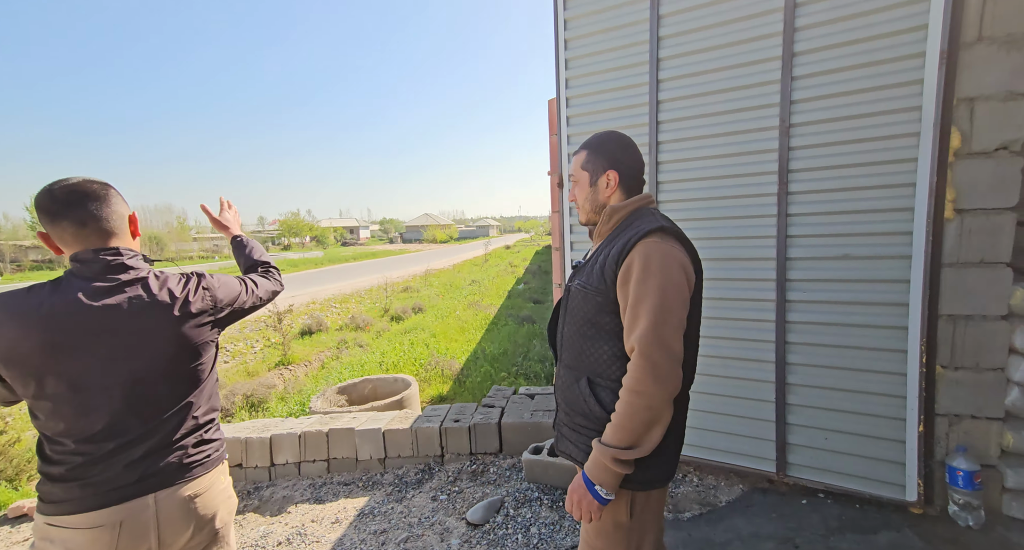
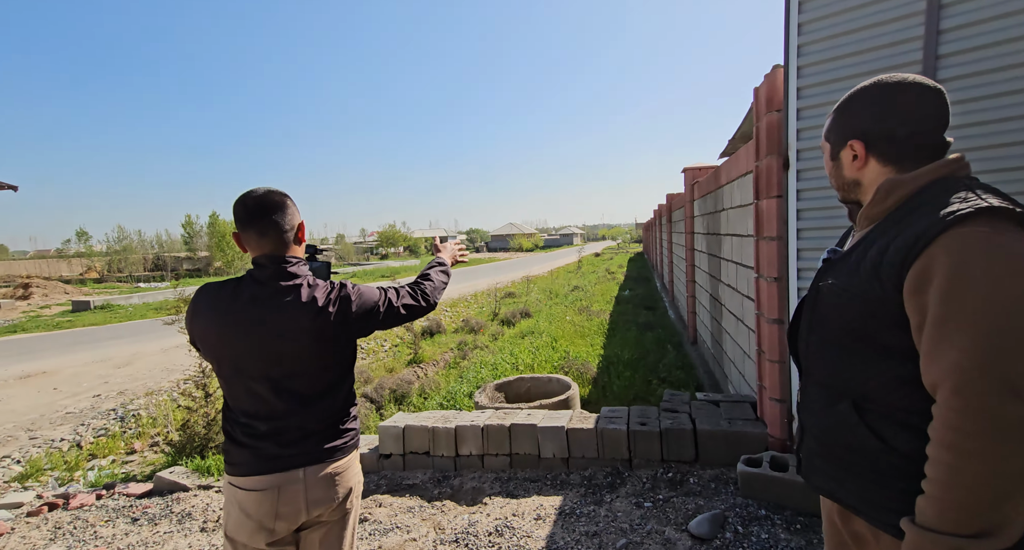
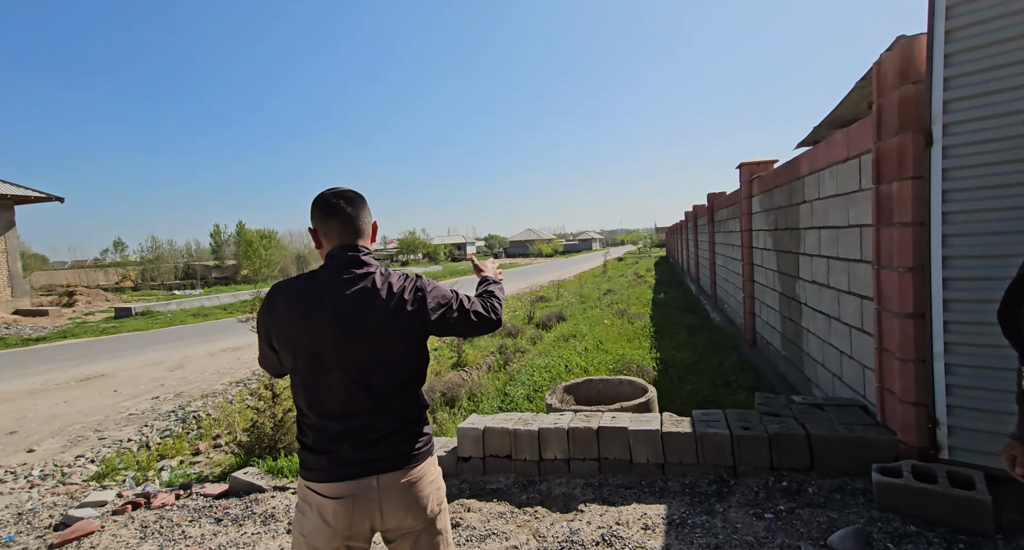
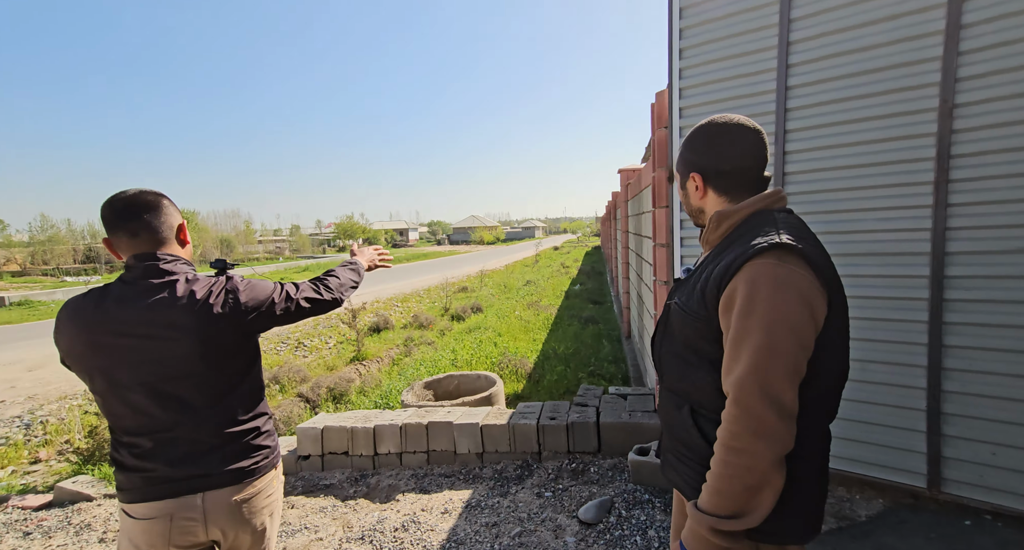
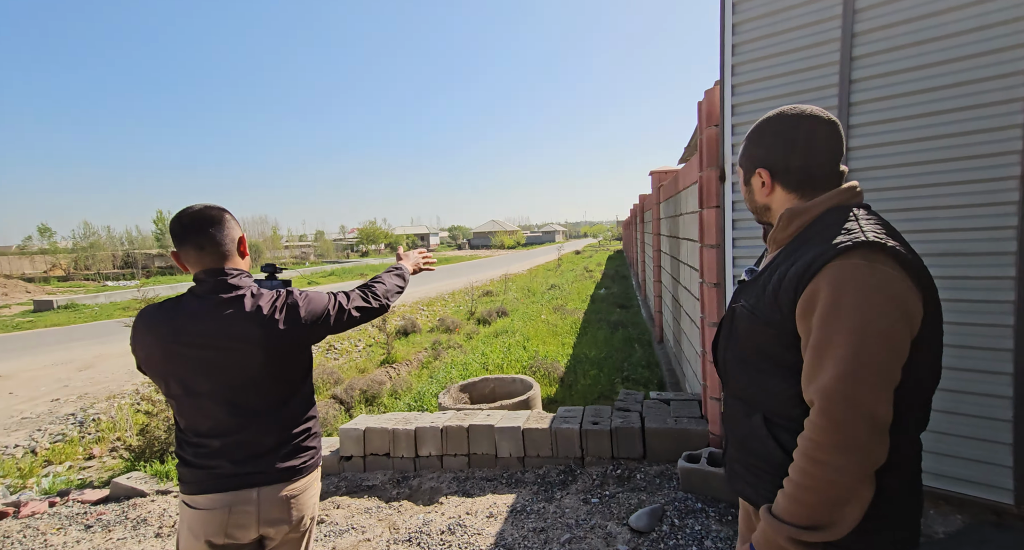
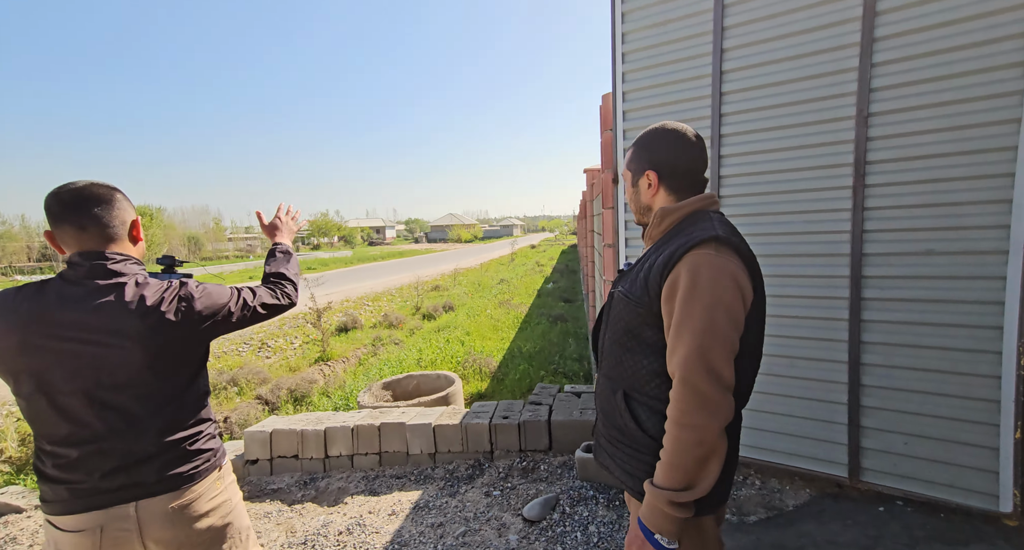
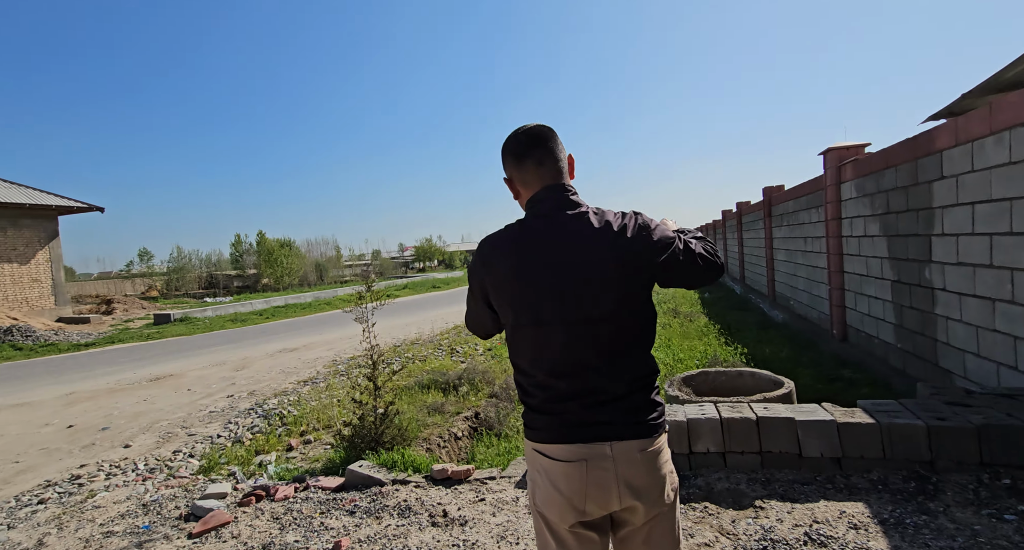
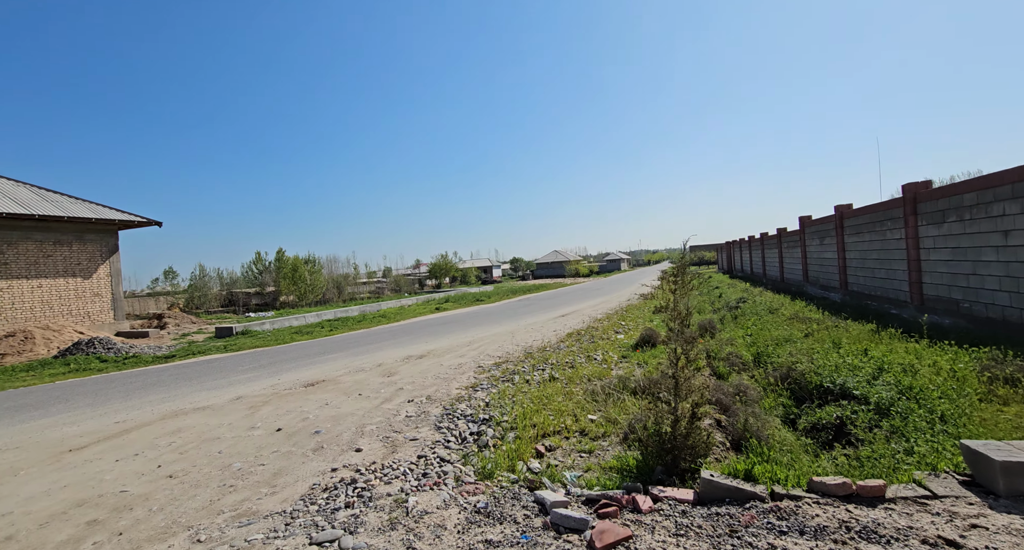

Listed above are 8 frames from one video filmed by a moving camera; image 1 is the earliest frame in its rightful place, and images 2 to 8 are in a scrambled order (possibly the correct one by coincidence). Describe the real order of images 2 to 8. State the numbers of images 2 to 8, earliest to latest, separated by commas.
6, 4, 5, 2, 3, 7, 8
